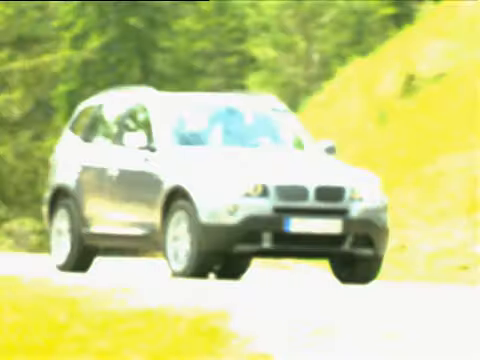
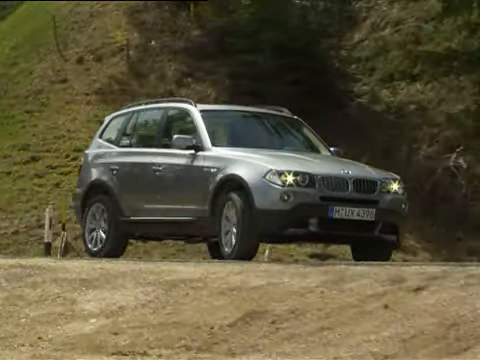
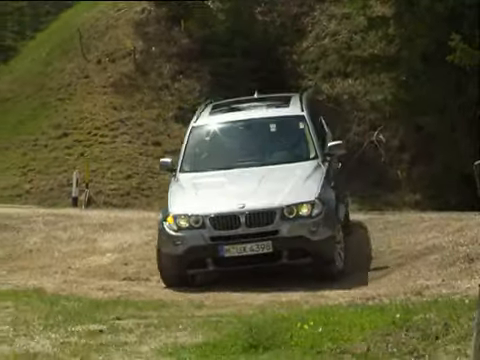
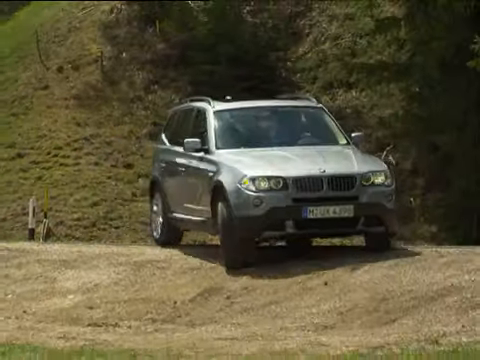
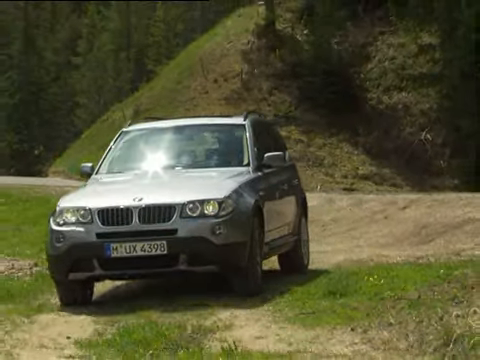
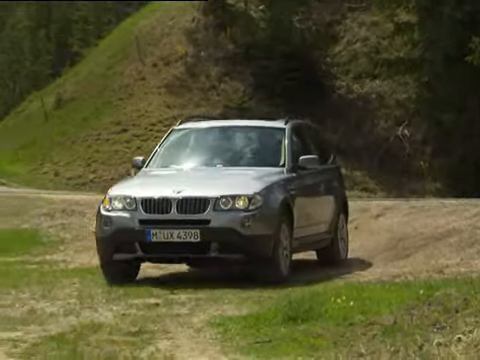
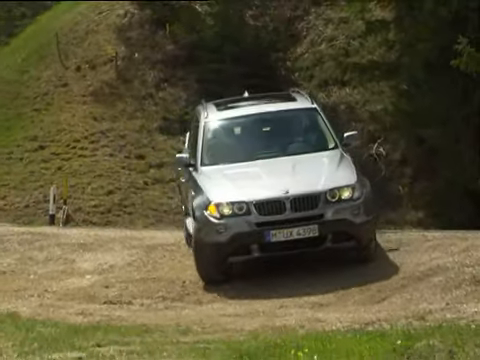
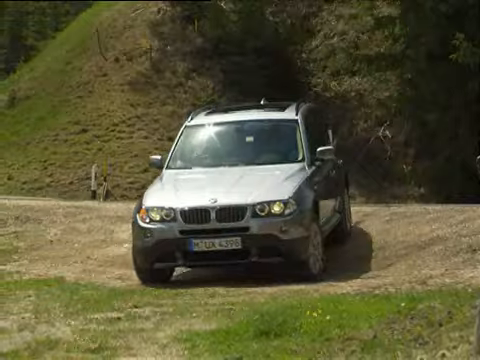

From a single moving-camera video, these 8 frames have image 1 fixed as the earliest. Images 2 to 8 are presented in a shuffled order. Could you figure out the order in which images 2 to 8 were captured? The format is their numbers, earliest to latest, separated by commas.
2, 4, 7, 3, 8, 6, 5
